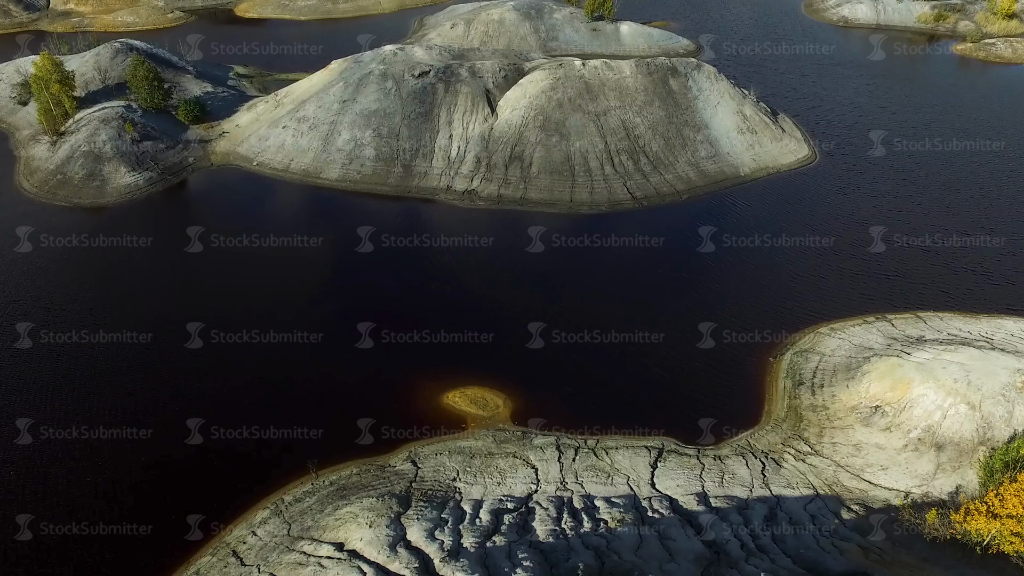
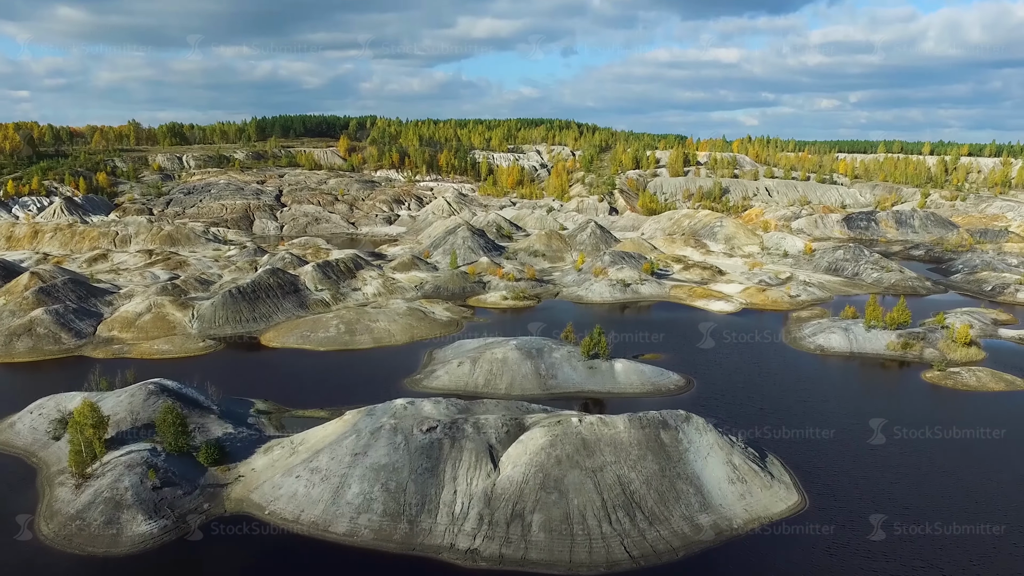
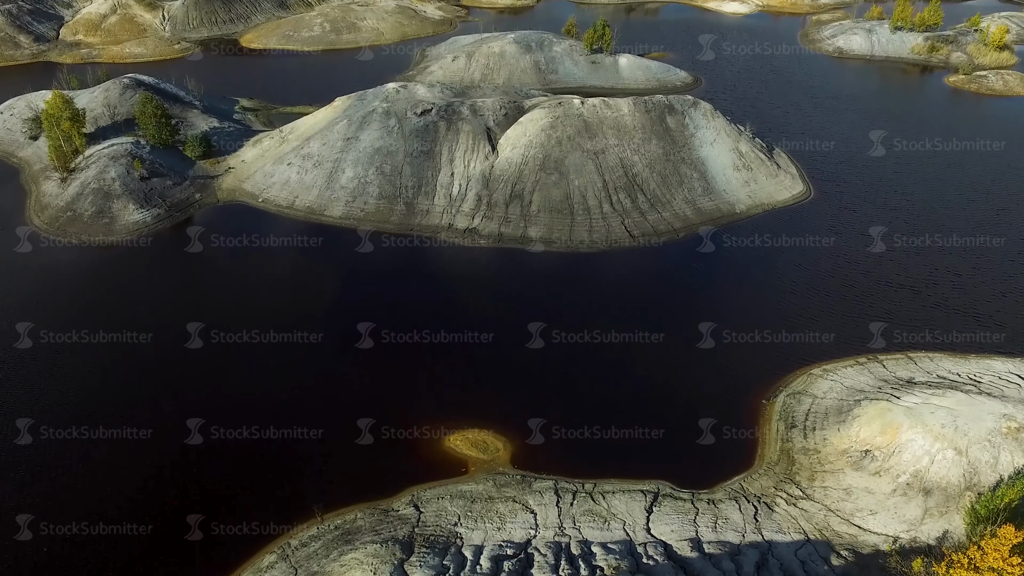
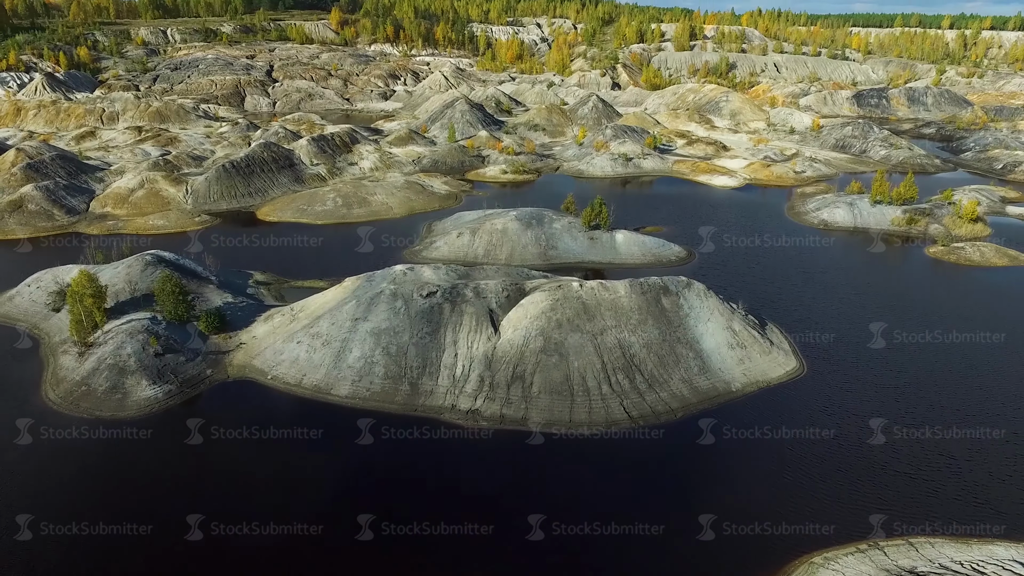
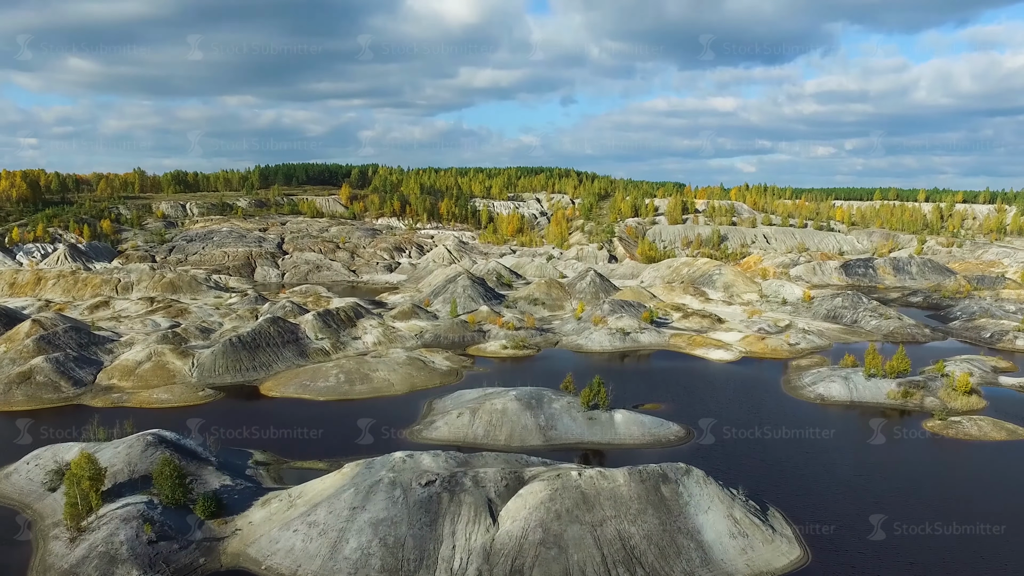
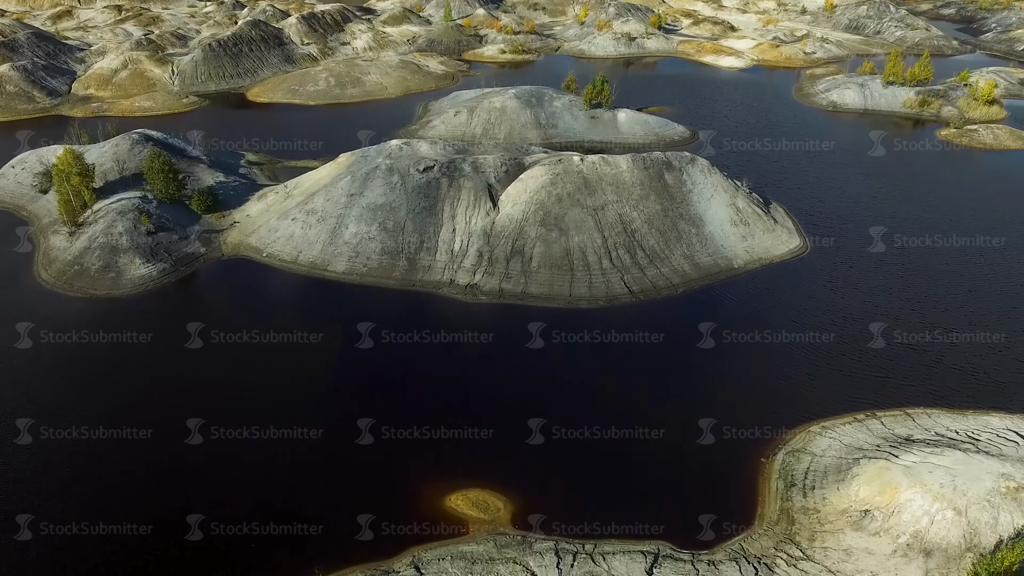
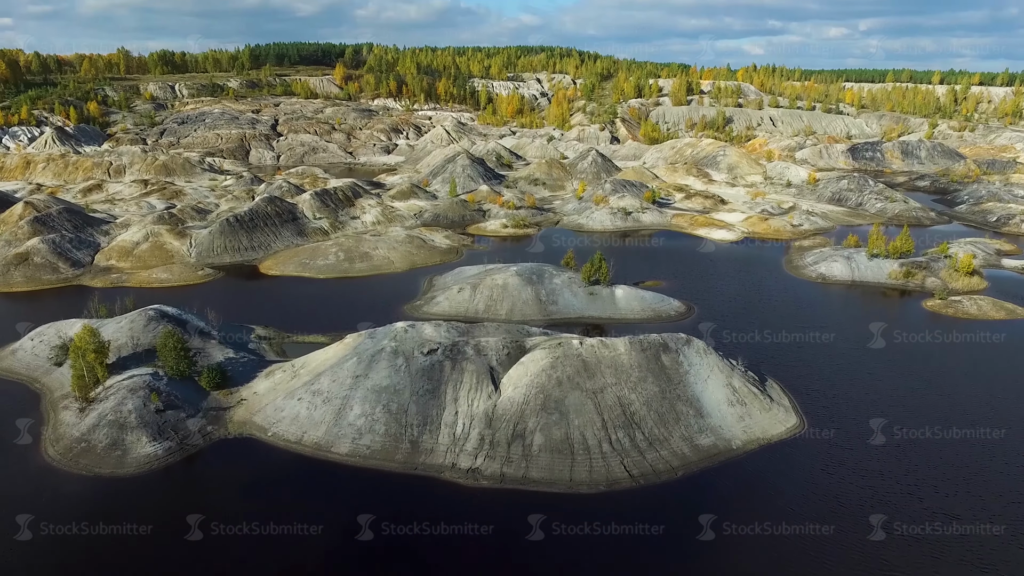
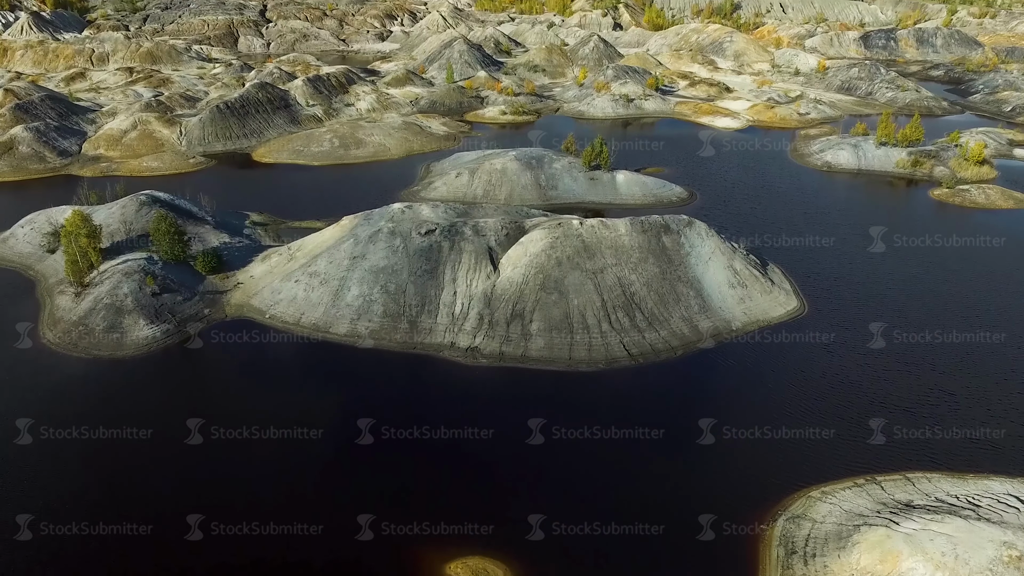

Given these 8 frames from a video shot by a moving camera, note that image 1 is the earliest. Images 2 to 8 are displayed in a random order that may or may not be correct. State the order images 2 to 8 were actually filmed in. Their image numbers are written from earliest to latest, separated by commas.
3, 6, 8, 4, 7, 2, 5
